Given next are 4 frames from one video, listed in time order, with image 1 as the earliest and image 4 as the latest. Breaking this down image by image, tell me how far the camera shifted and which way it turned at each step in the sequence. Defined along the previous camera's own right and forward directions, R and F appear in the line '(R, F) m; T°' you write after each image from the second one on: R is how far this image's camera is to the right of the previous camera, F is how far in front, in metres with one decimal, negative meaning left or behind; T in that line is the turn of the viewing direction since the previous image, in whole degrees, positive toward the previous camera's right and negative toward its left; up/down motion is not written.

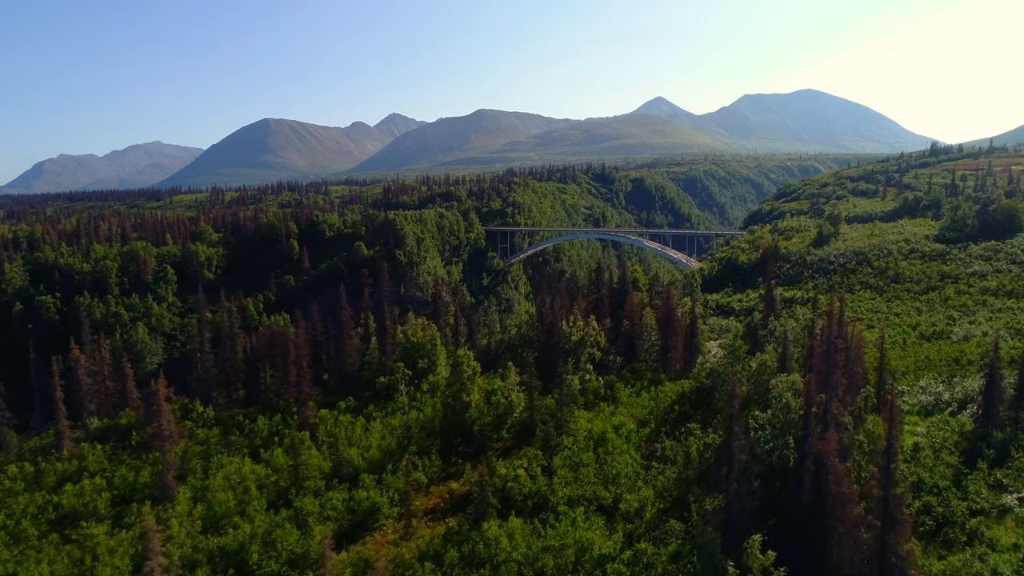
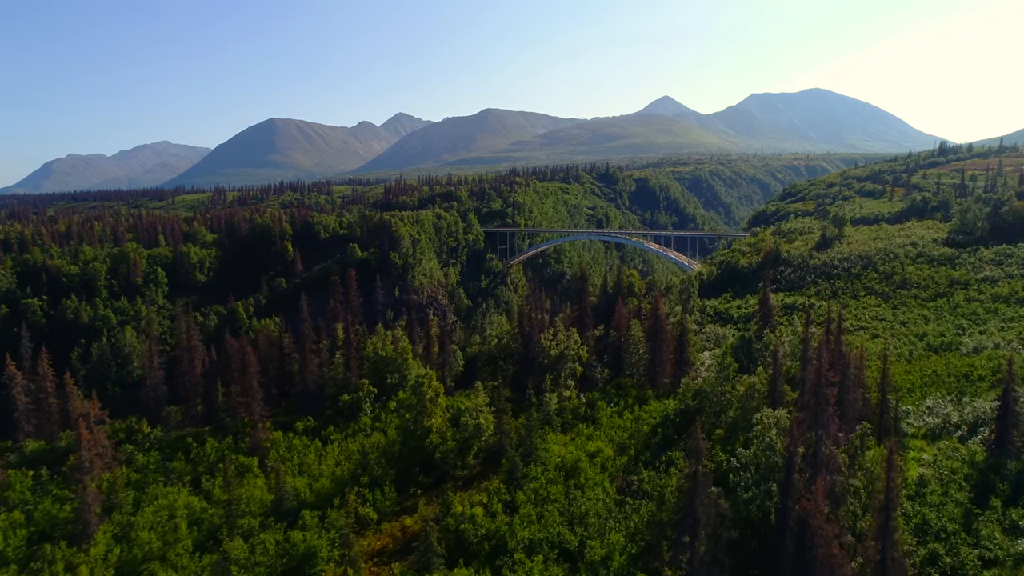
(+2.0, +3.3) m; -1°
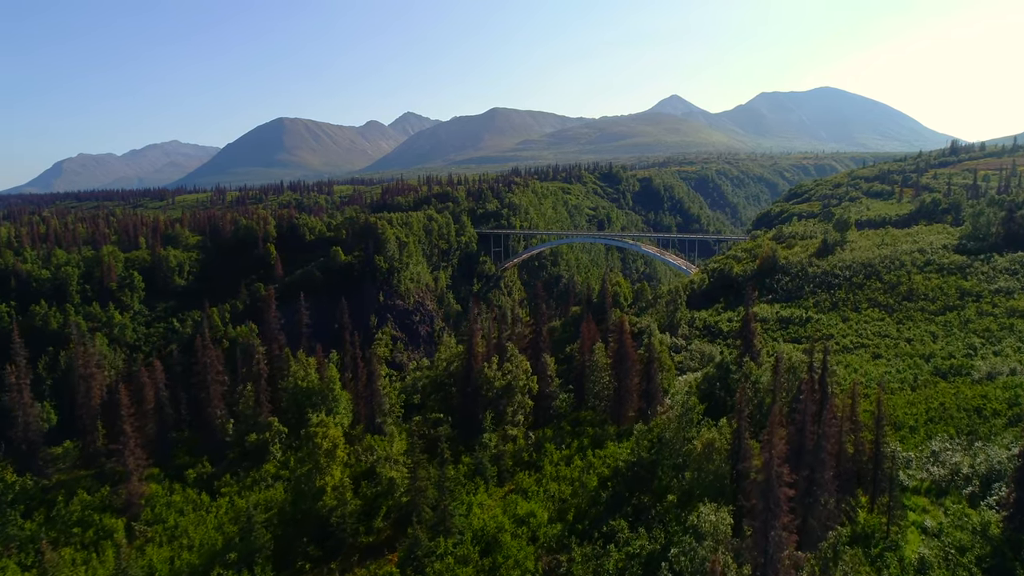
(+3.9, +6.1) m; -1°
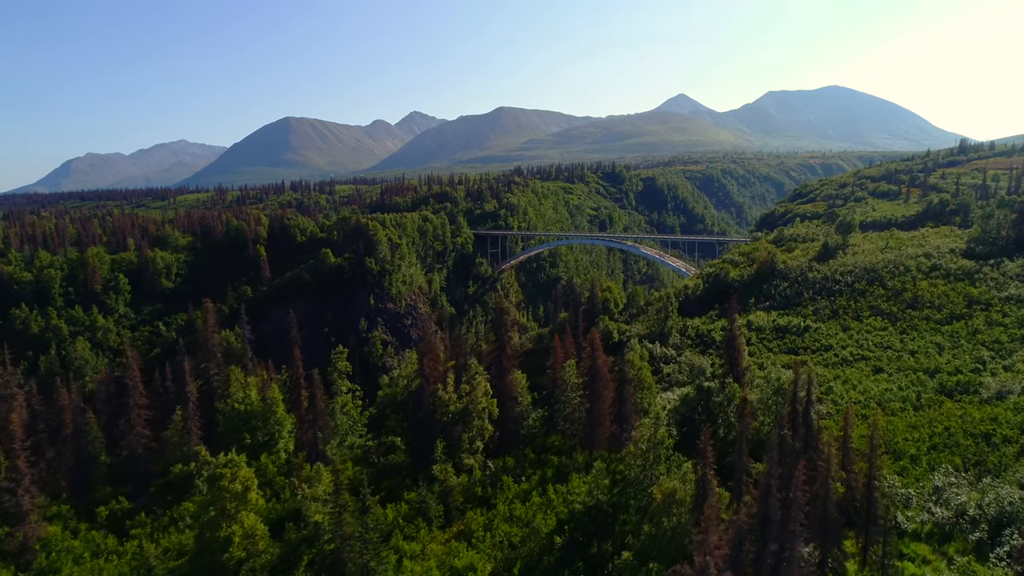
(+2.5, +3.8) m; -1°
